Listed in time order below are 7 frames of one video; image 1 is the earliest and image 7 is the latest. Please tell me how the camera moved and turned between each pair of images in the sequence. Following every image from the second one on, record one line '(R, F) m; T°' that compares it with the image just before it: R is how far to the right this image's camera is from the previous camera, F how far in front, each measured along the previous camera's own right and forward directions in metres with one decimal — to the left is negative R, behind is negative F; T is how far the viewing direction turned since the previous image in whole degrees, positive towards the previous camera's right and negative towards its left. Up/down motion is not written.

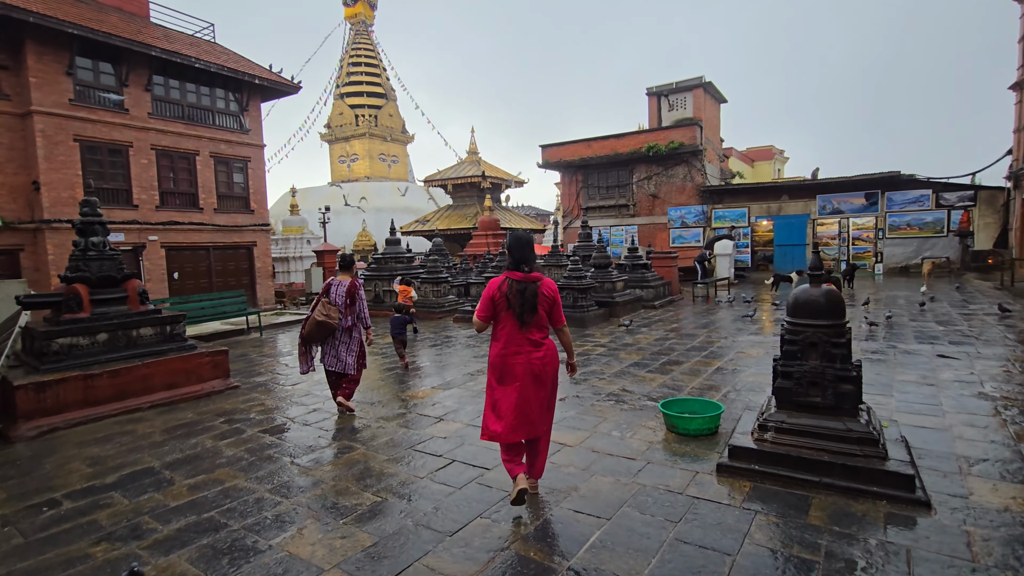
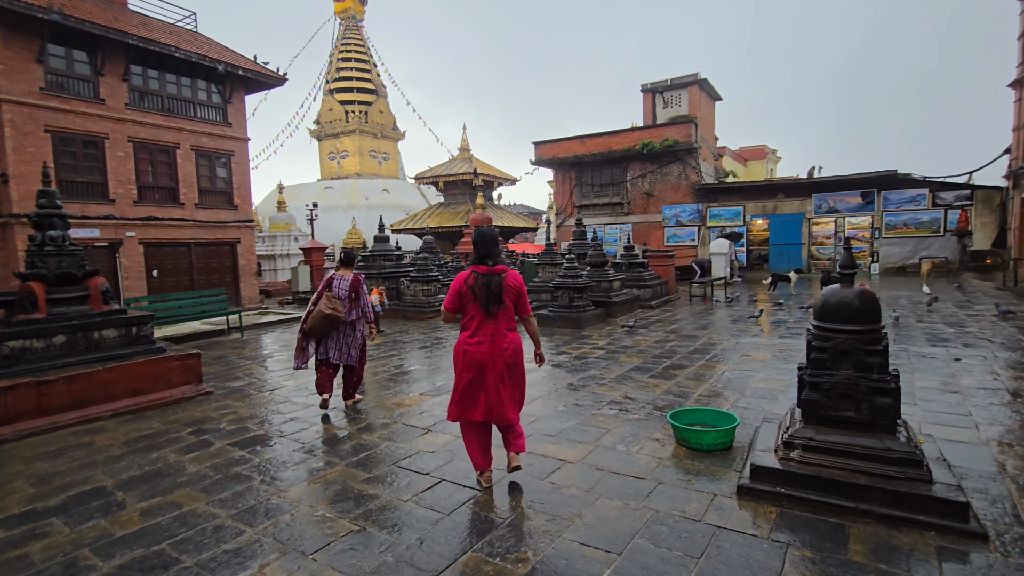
(0.0, +0.4) m; +1°
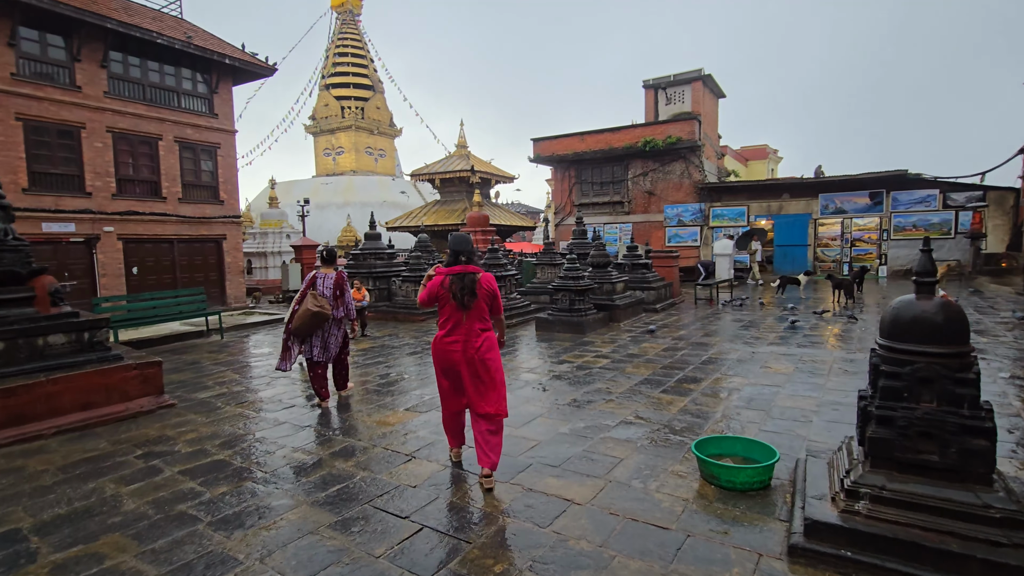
(0.0, +0.6) m; 0°
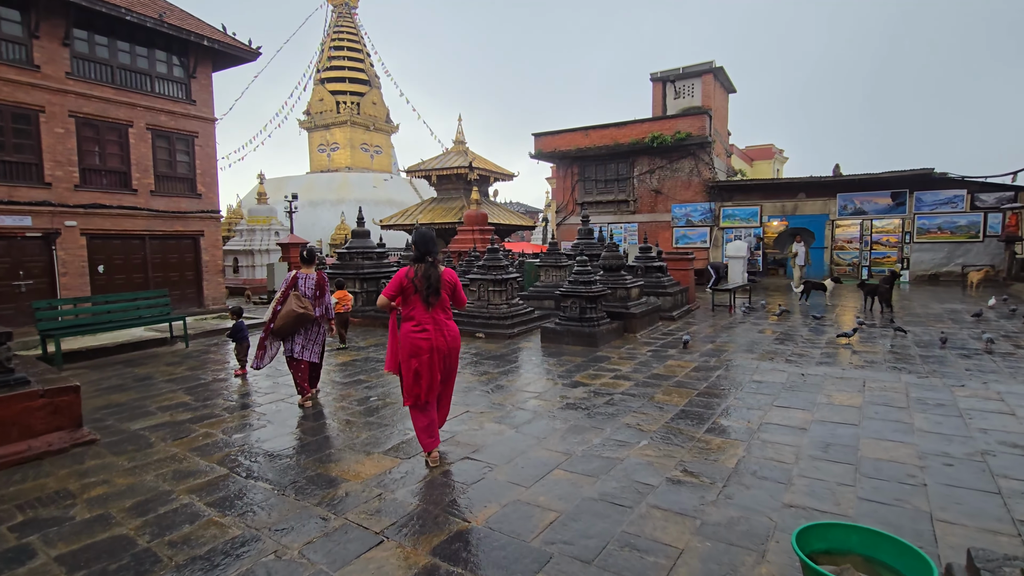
(-0.1, +1.1) m; 0°
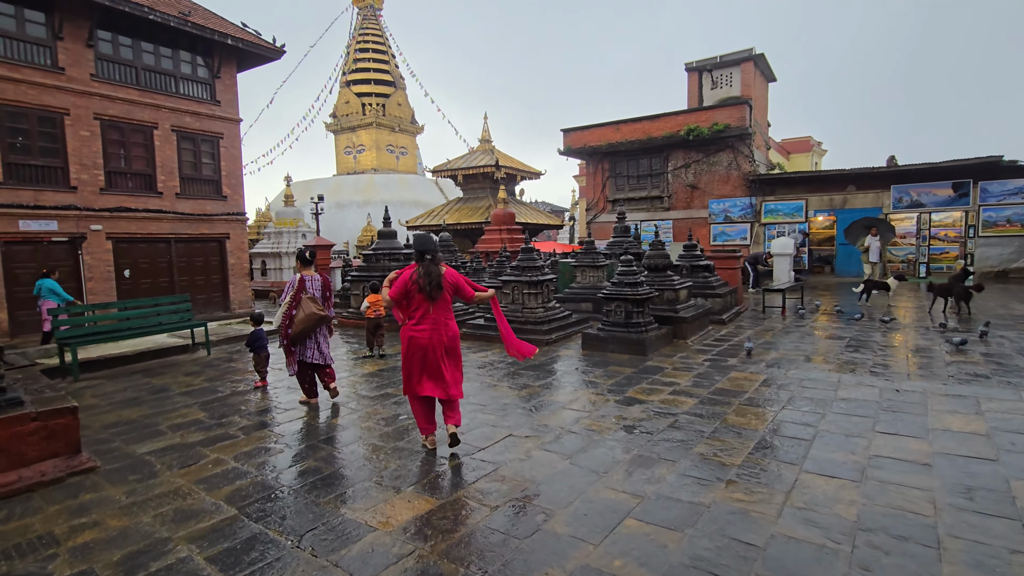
(-0.2, +0.6) m; -3°
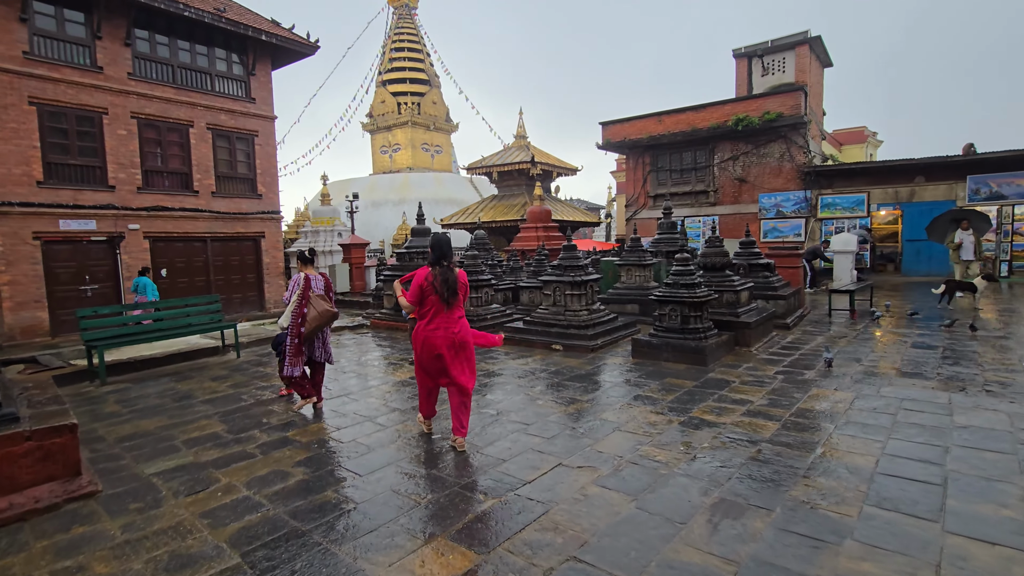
(-0.1, +0.6) m; -4°
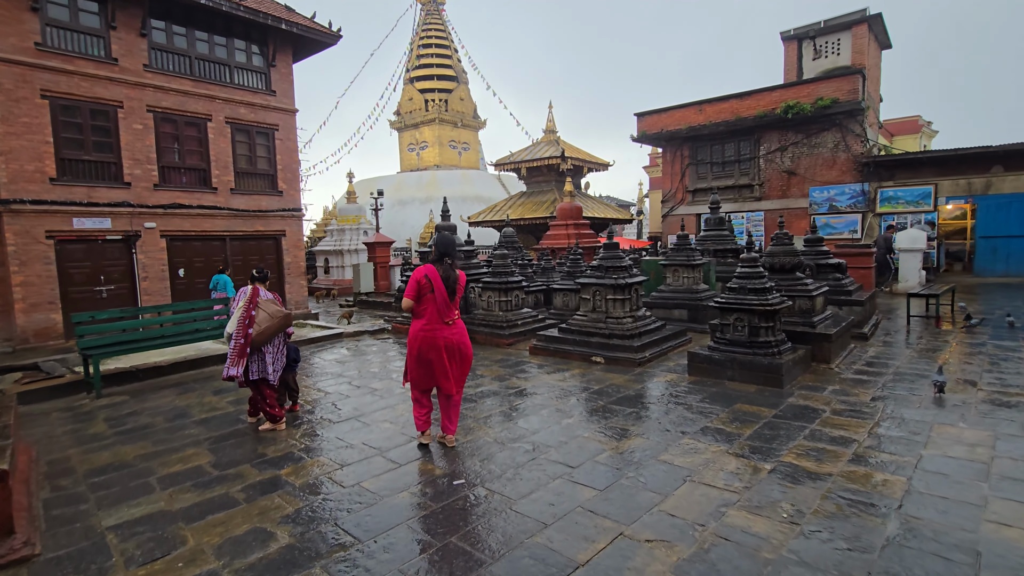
(-0.1, +0.9) m; -3°
